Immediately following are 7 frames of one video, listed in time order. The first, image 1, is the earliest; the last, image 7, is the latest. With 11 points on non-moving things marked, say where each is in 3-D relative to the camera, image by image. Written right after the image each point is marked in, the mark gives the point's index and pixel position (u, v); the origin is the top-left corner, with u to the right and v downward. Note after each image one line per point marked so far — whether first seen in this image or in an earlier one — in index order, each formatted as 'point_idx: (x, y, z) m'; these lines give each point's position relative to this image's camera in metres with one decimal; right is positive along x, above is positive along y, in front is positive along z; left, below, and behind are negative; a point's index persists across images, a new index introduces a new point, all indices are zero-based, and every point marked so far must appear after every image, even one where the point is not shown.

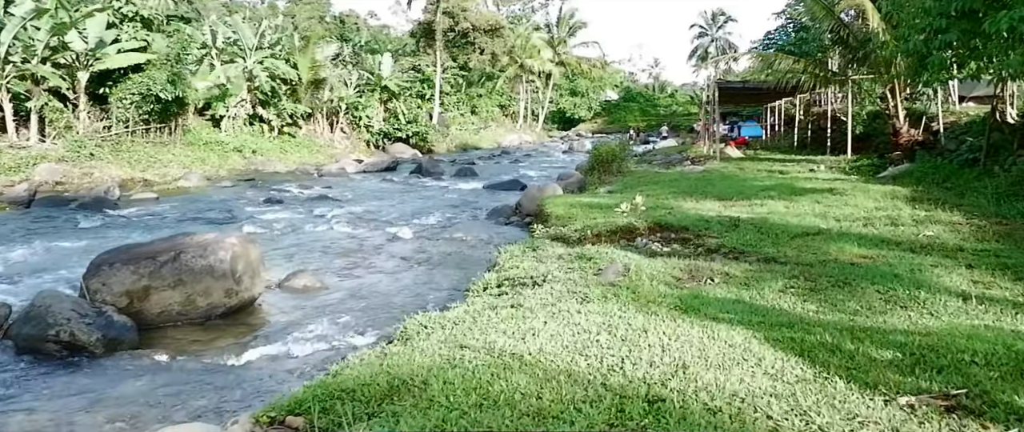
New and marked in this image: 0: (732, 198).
0: (+3.0, +0.2, +10.6) m
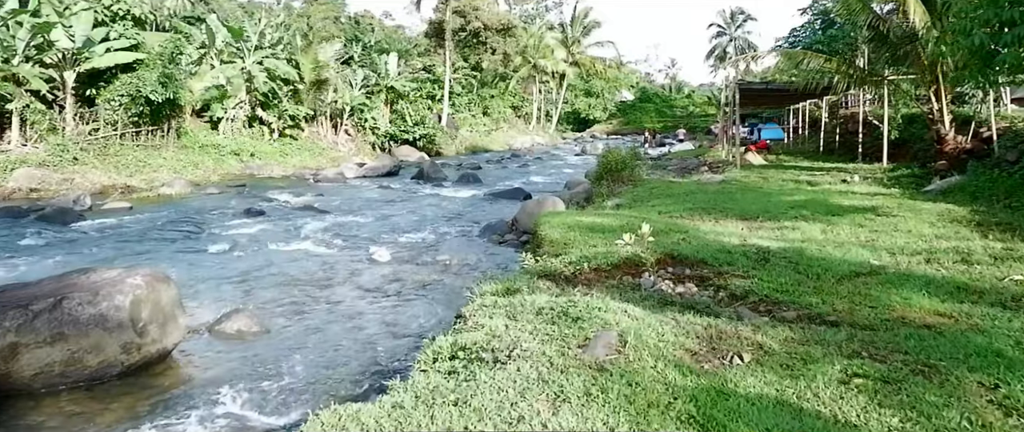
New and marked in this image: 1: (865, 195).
0: (+2.9, 0.0, +9.2) m
1: (+5.1, +0.3, +11.2) m
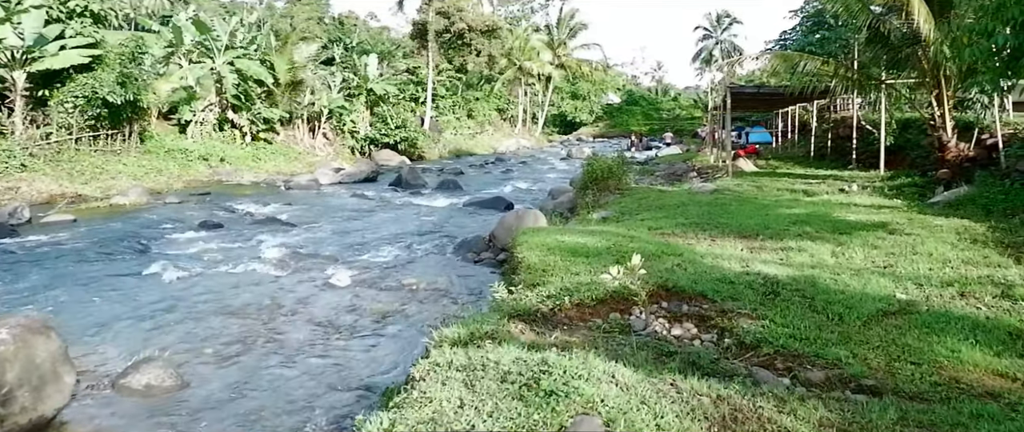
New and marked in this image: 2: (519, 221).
0: (+2.7, -0.2, +8.3) m
1: (+4.8, +0.1, +10.4) m
2: (+0.1, -0.1, +10.0) m
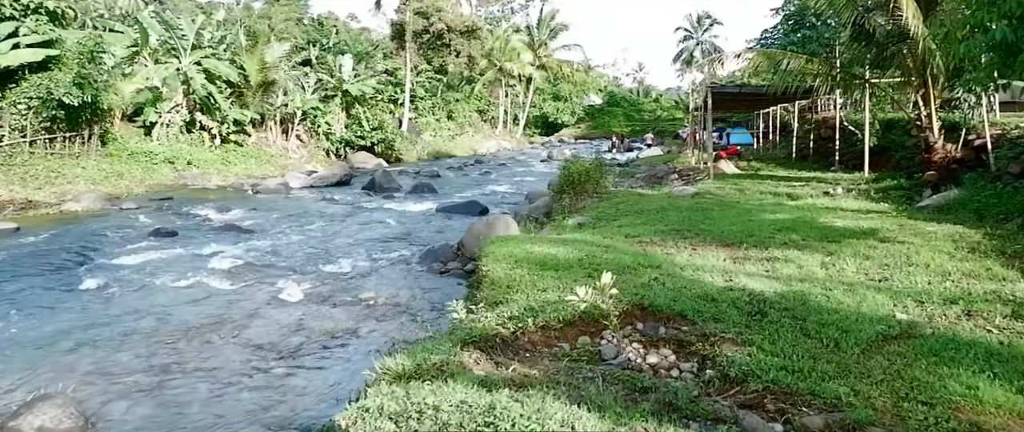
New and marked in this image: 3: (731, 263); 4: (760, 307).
0: (+2.3, -0.3, +7.8) m
1: (+4.4, 0.0, +9.9) m
2: (-0.3, -0.2, +9.4) m
3: (+1.9, -0.4, +6.8) m
4: (+1.6, -0.6, +4.9) m
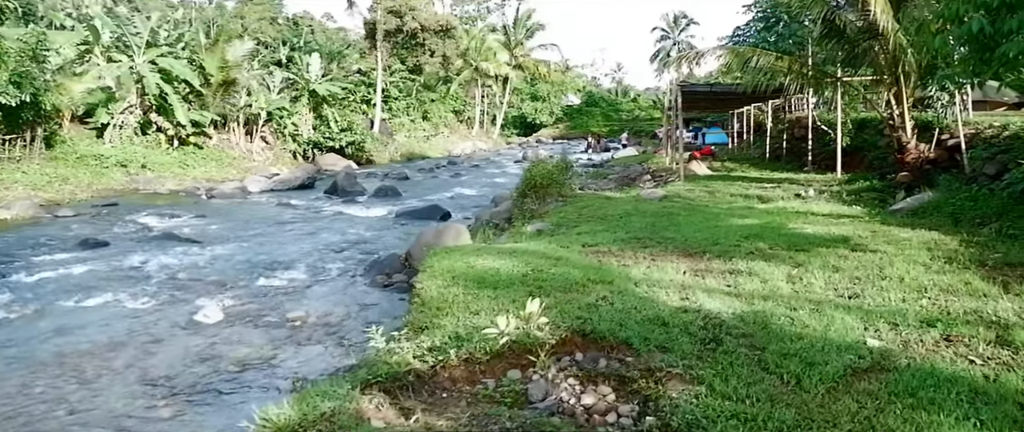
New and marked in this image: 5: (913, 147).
0: (+1.8, -0.4, +7.3) m
1: (+3.9, 0.0, +9.4) m
2: (-0.8, -0.2, +8.8) m
3: (+1.4, -0.5, +6.2) m
4: (+1.2, -0.7, +4.4) m
5: (+6.4, +1.1, +12.2) m
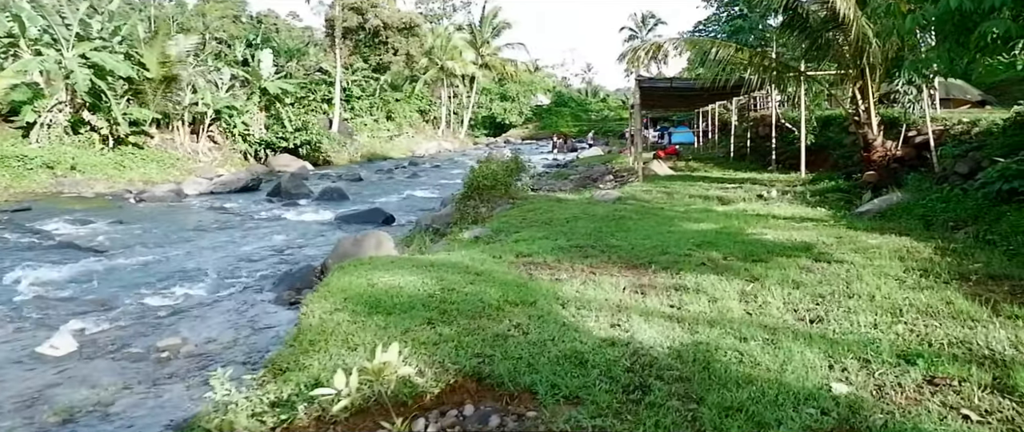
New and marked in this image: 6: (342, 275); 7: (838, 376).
0: (+1.1, -0.4, +6.4) m
1: (+3.1, -0.1, +8.6) m
2: (-1.6, -0.3, +7.8) m
3: (+0.8, -0.5, +5.3) m
4: (+0.6, -0.7, +3.4) m
5: (+5.5, +1.1, +11.5) m
6: (-1.3, -0.5, +6.1) m
7: (+1.4, -0.7, +3.4) m
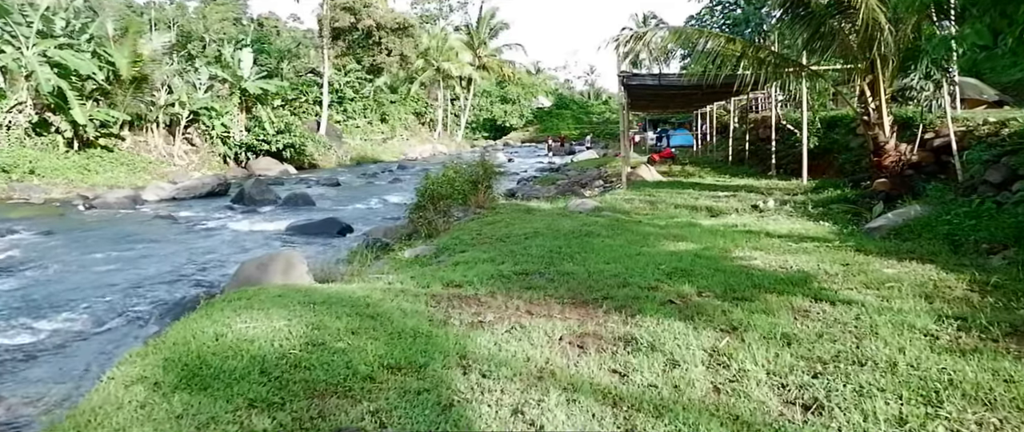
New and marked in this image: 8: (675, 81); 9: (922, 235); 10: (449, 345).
0: (+0.6, -0.6, +5.0) m
1: (+2.6, -0.2, +7.2) m
2: (-2.1, -0.5, +6.4) m
3: (+0.3, -0.7, +3.9) m
4: (0.0, -0.9, +2.1) m
5: (+5.0, +0.9, +10.1) m
6: (-1.9, -0.6, +4.7) m
7: (+0.9, -0.9, +2.0) m
8: (+3.0, +2.5, +14.3) m
9: (+3.6, -0.2, +6.8) m
10: (-0.3, -0.7, +4.0) m
